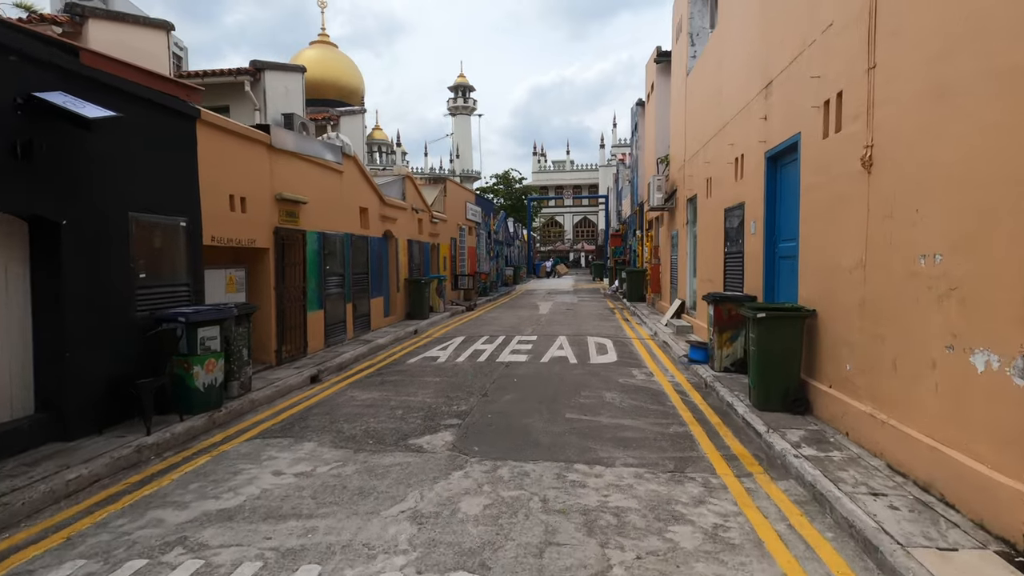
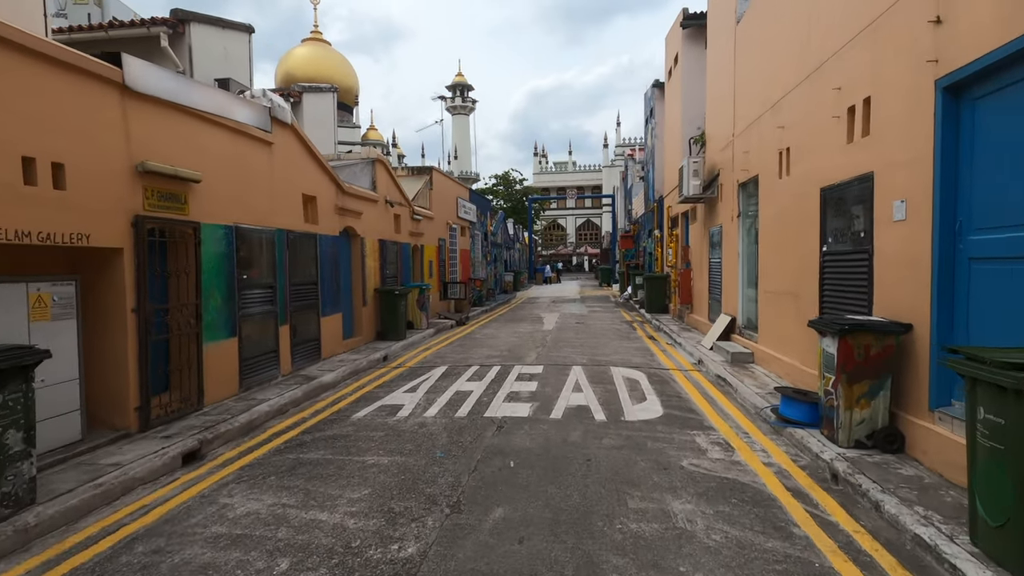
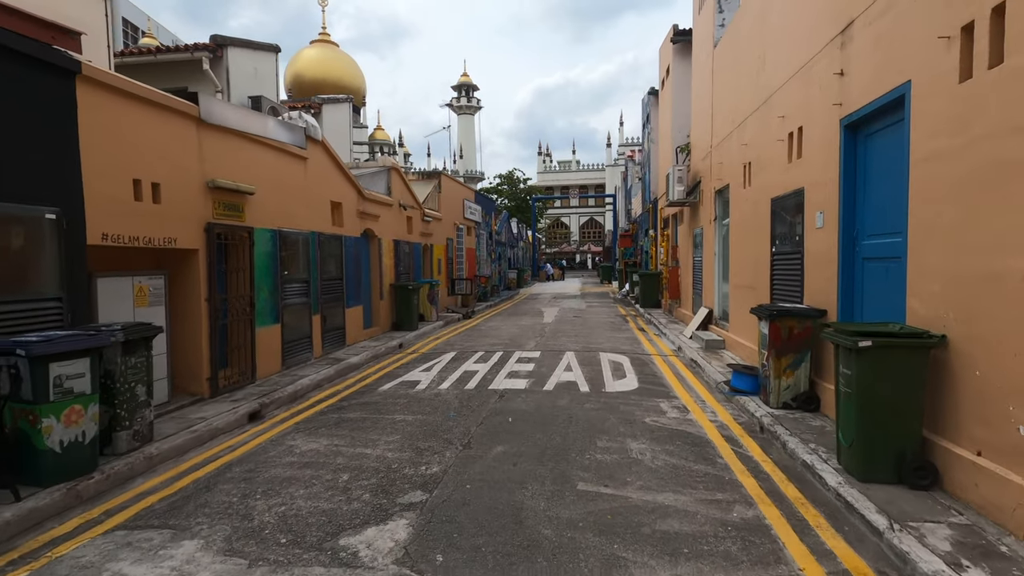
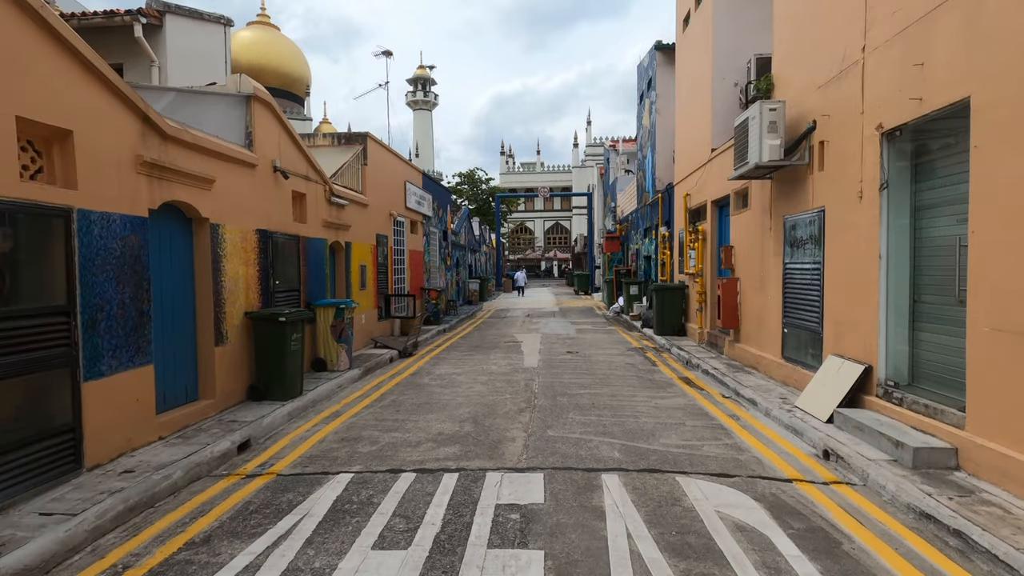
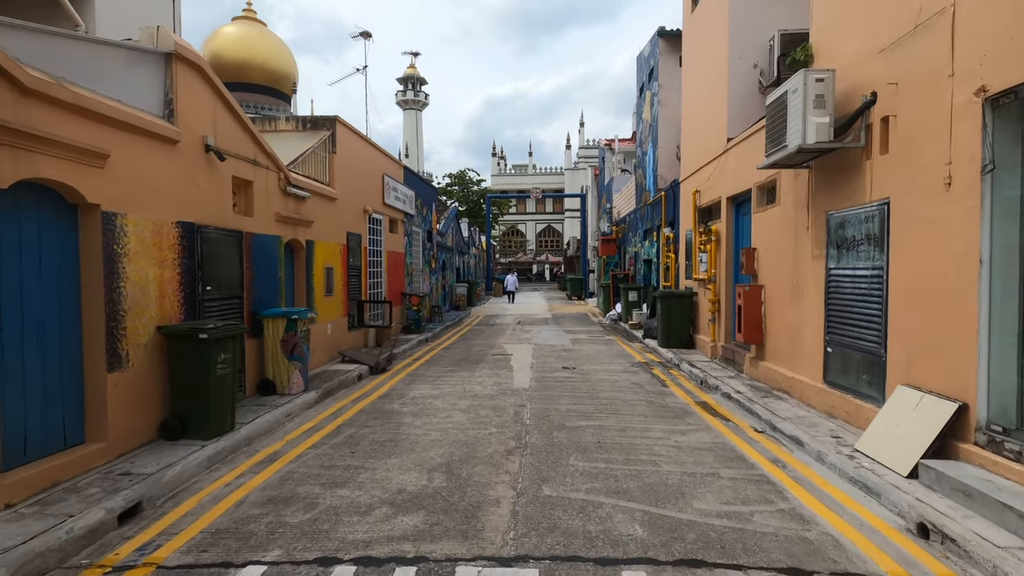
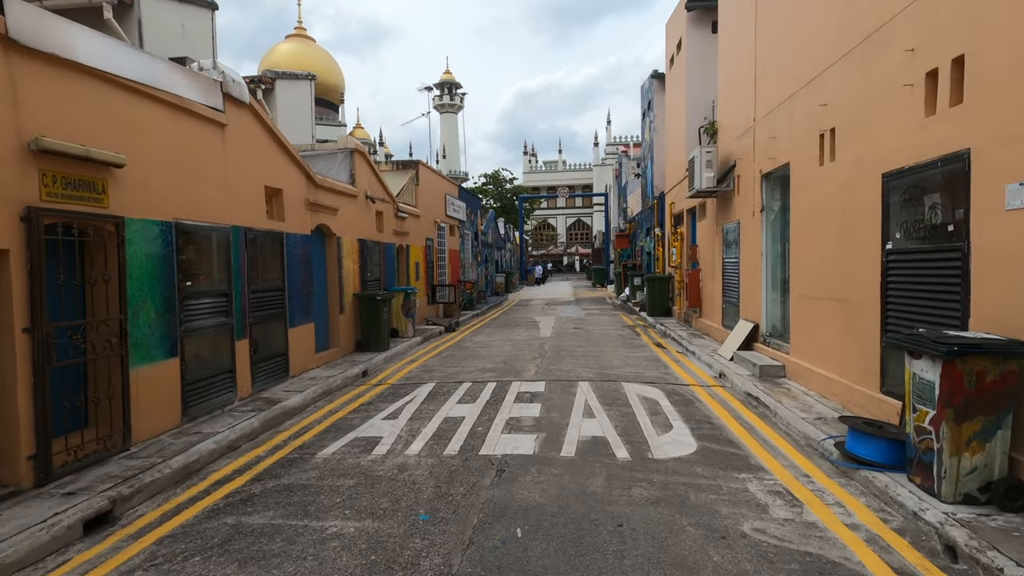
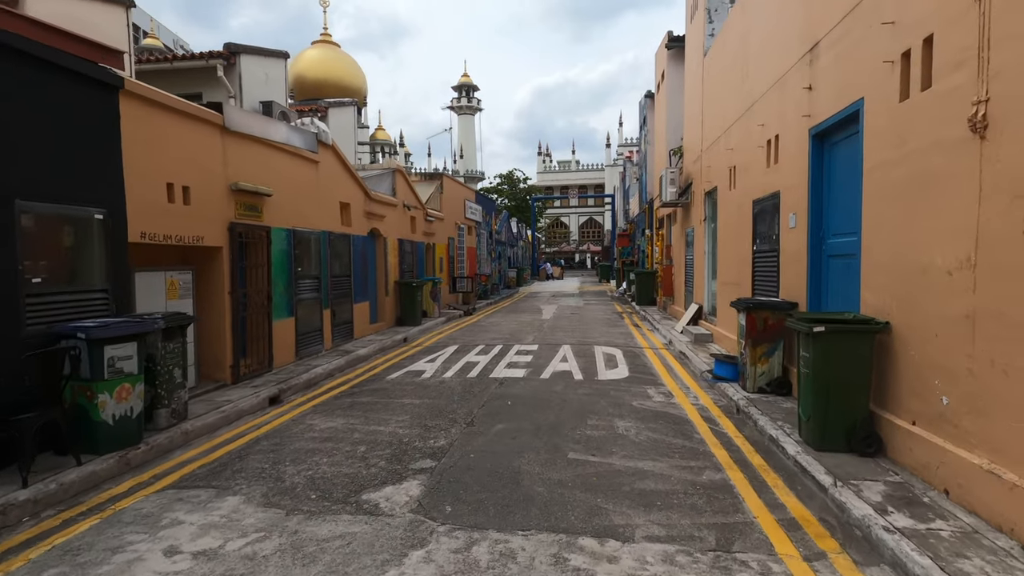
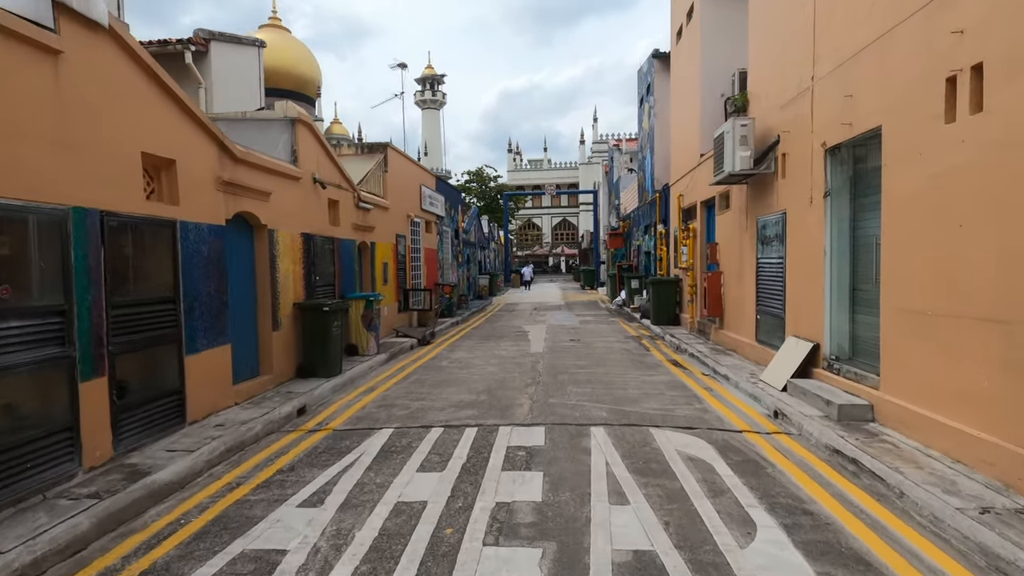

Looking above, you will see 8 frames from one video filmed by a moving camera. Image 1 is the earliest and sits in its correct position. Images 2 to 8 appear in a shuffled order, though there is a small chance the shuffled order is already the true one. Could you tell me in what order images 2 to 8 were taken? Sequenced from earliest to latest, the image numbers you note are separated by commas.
7, 3, 2, 6, 8, 4, 5
